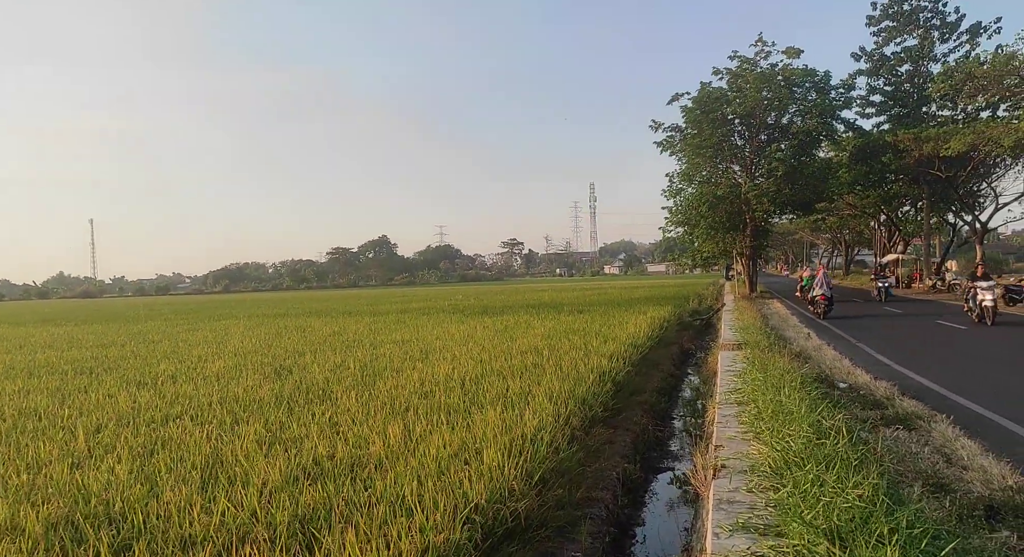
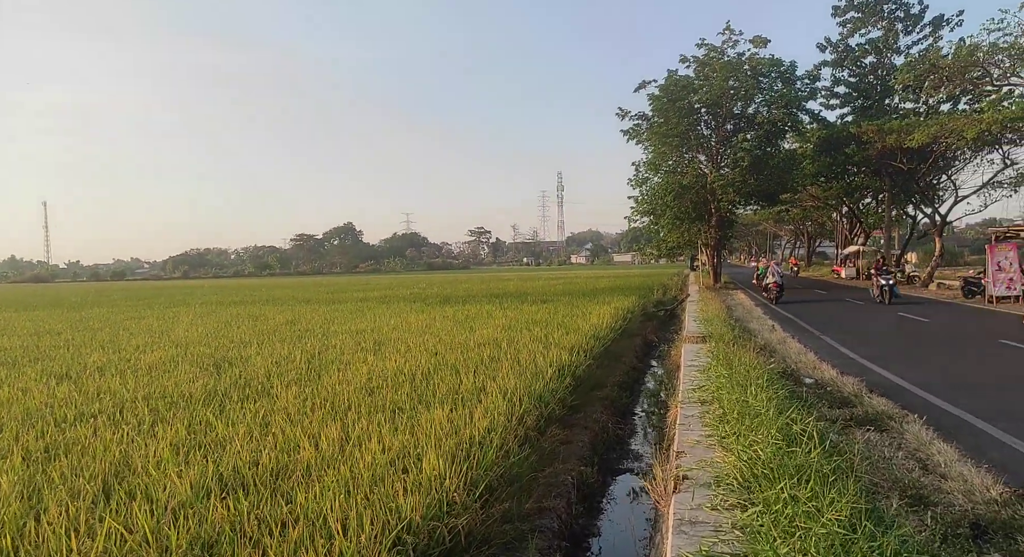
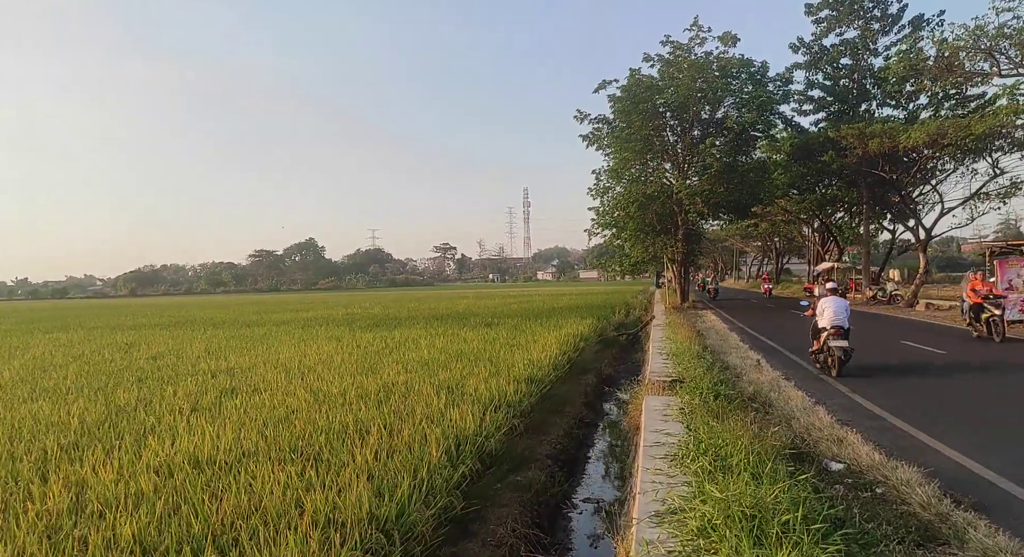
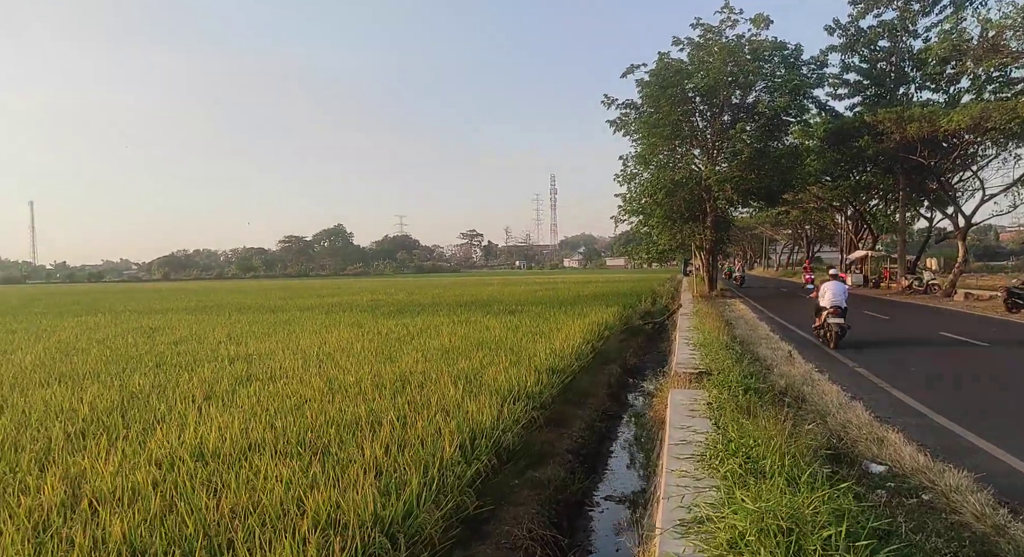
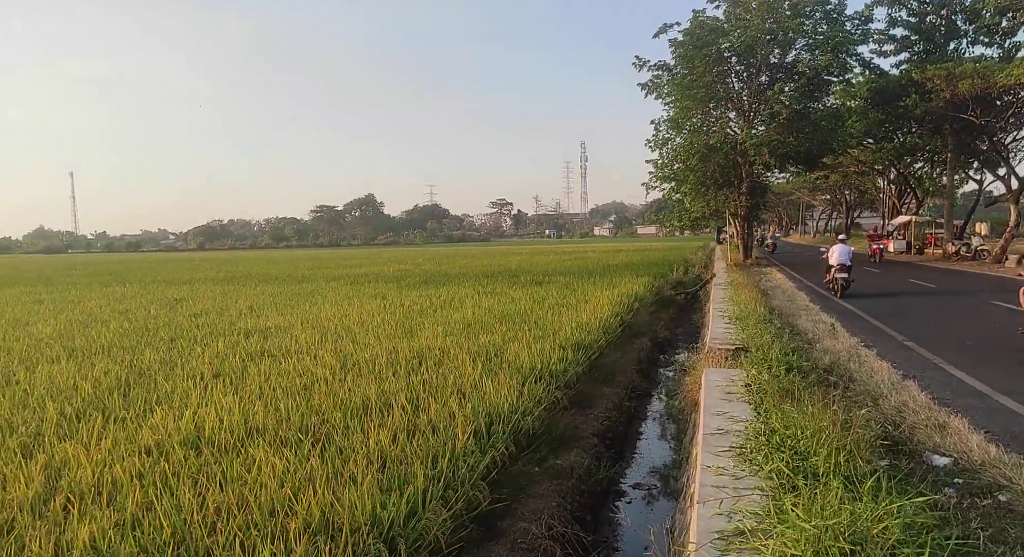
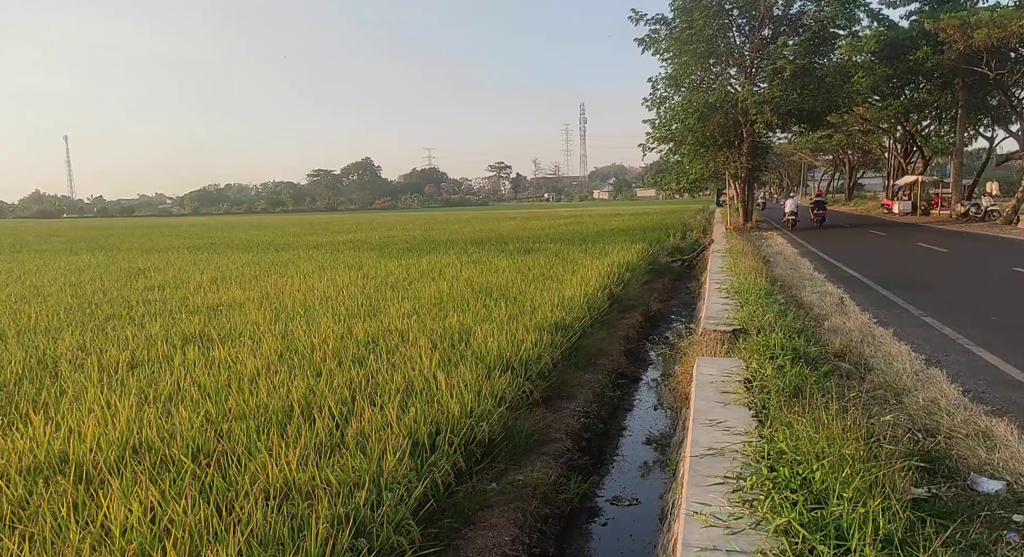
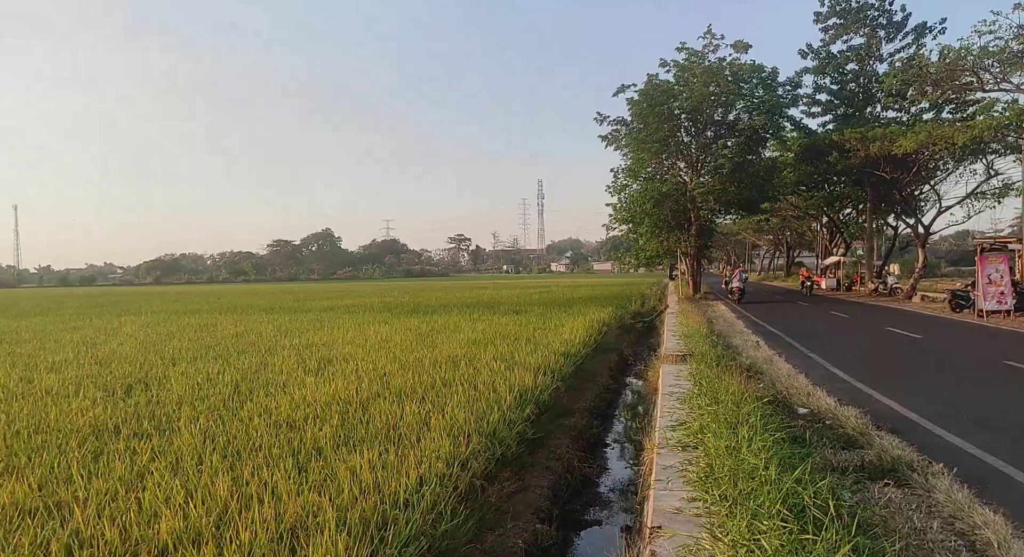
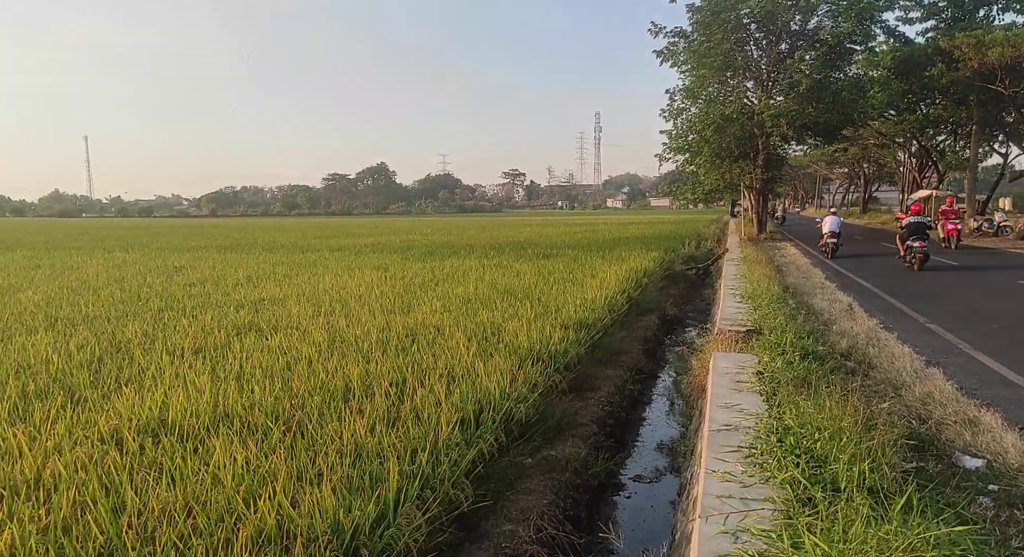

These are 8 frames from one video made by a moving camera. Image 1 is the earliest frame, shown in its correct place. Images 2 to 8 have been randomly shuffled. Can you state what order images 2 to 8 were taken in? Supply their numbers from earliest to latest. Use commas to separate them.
2, 7, 3, 4, 5, 8, 6
